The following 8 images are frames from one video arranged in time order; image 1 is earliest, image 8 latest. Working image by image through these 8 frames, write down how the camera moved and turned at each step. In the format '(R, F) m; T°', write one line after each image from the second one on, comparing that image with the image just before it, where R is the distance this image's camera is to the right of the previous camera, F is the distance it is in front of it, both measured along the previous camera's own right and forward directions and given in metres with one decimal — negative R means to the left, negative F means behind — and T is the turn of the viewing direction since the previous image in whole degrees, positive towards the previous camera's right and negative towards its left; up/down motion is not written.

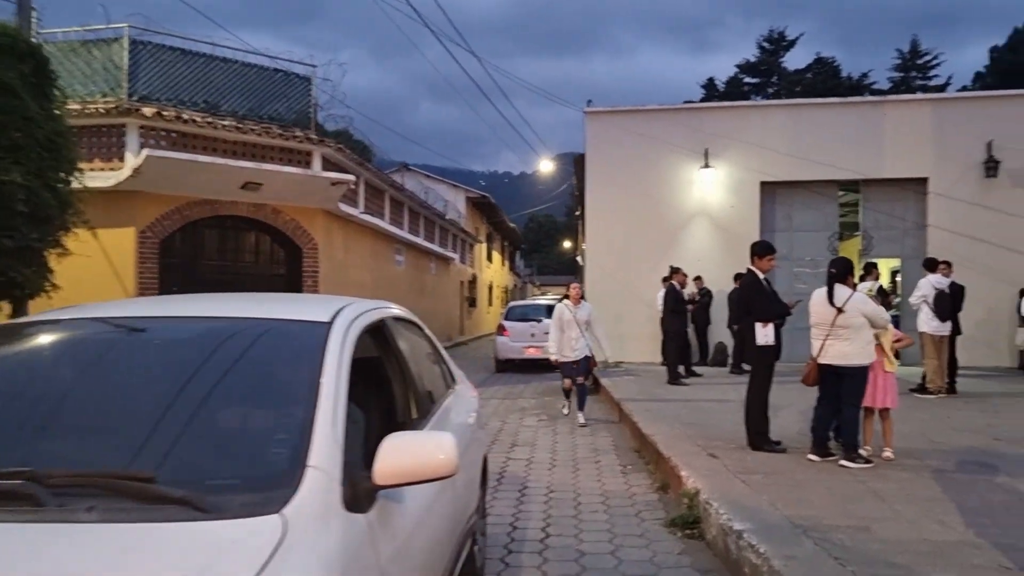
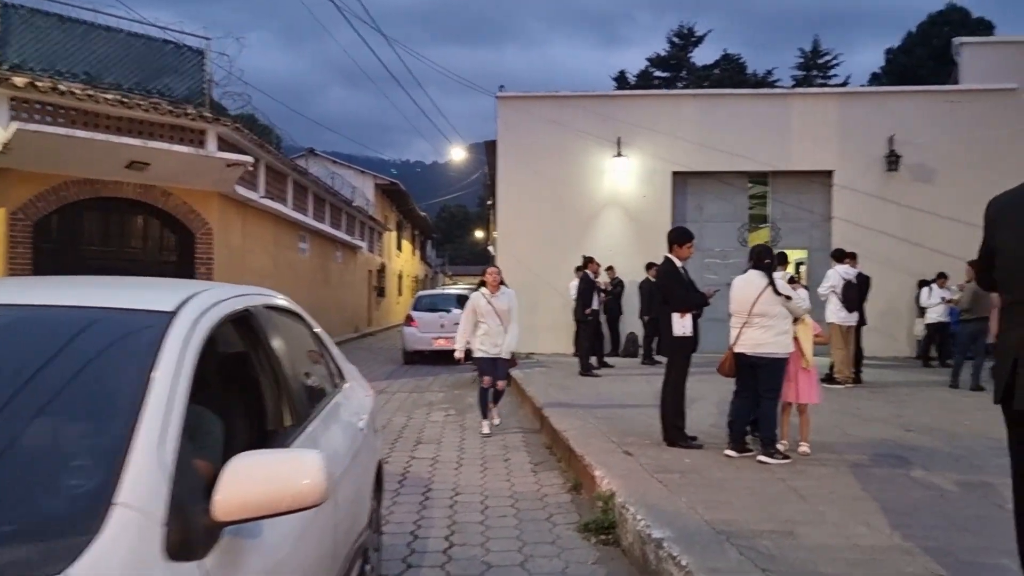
(+0.1, +0.5) m; +6°
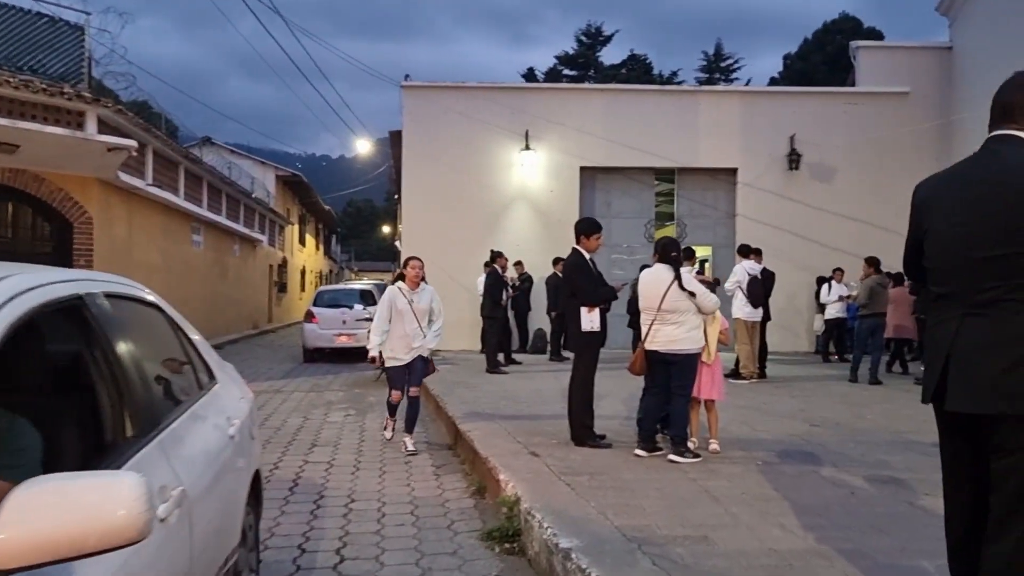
(+0.1, +0.4) m; +6°
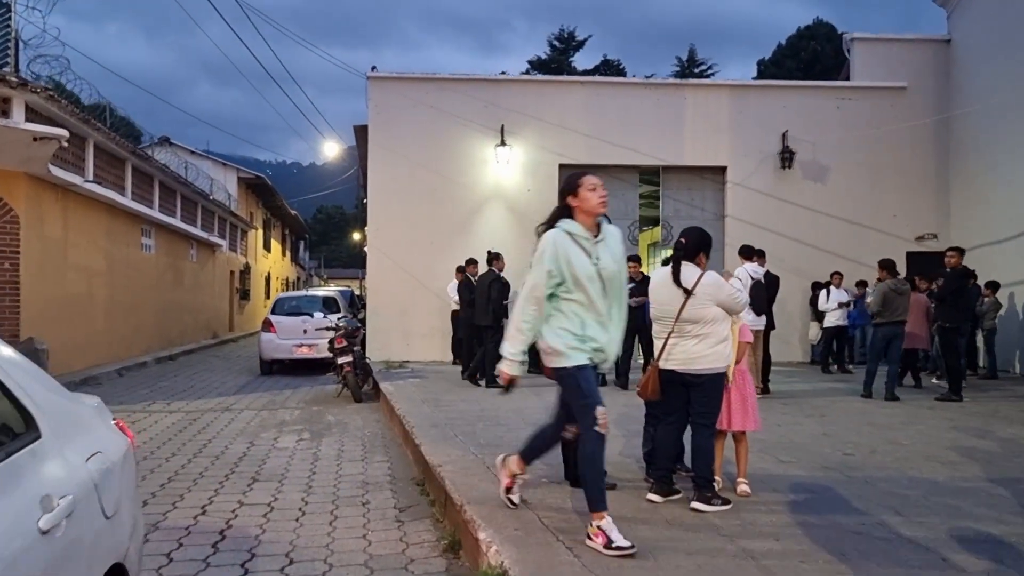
(0.0, +1.1) m; +2°
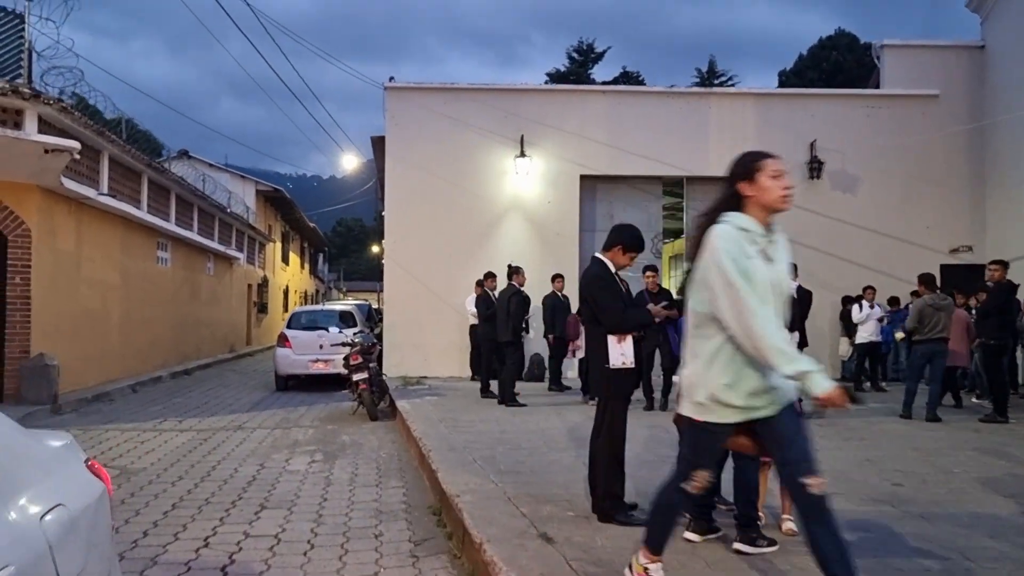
(0.0, +0.4) m; -1°
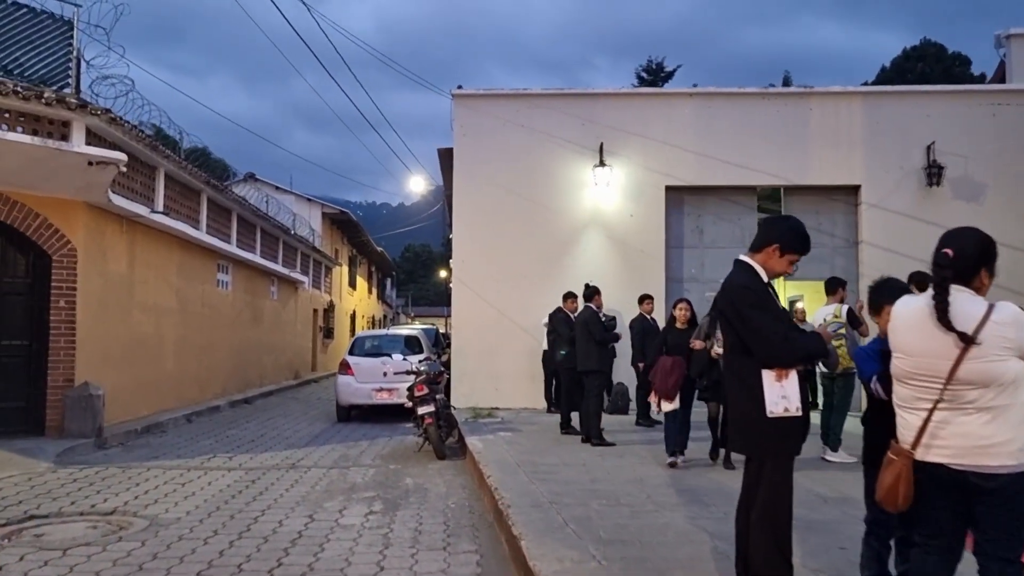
(-0.2, +1.2) m; -5°
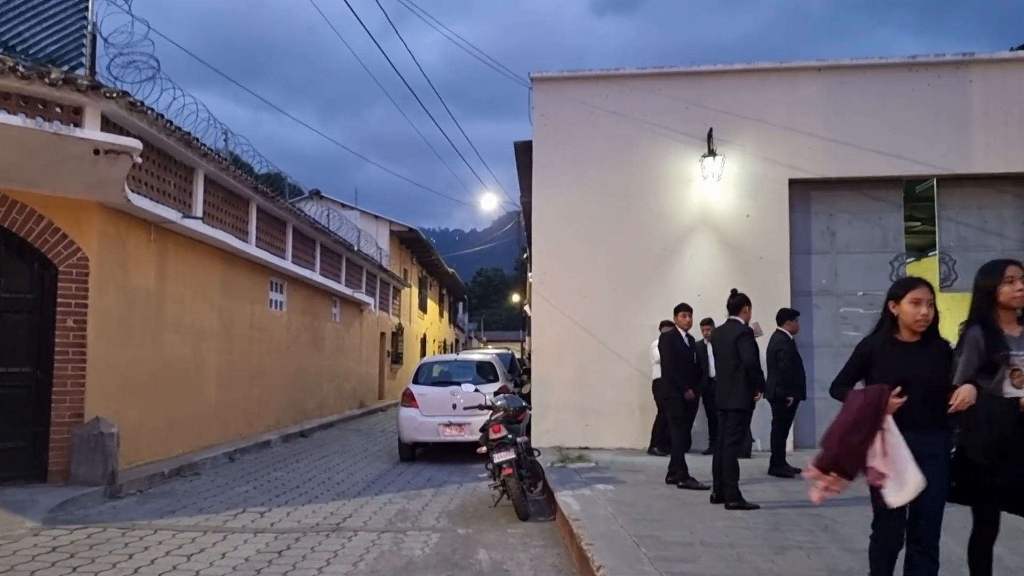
(-0.3, +2.1) m; -5°
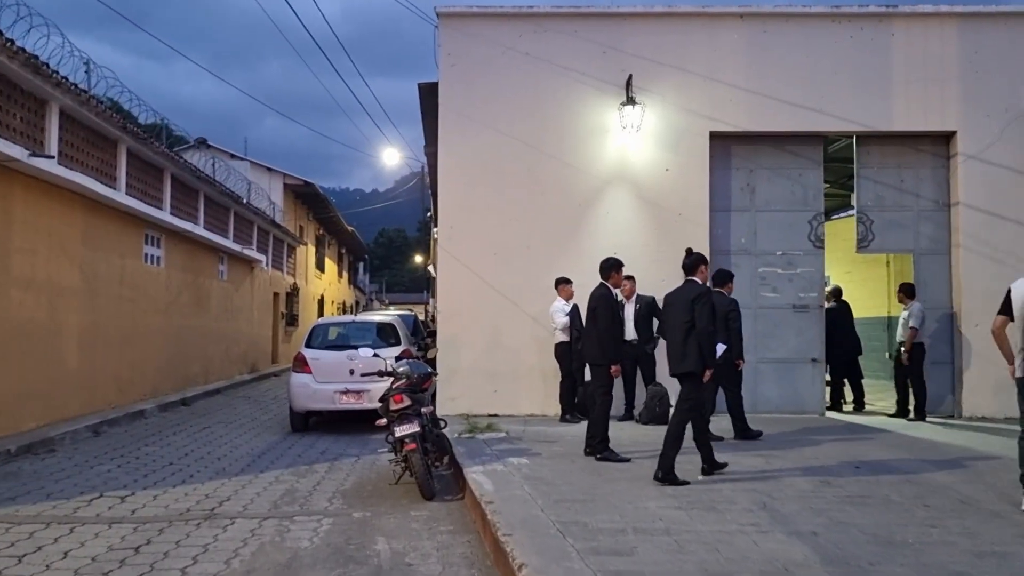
(0.0, +0.9) m; +7°
